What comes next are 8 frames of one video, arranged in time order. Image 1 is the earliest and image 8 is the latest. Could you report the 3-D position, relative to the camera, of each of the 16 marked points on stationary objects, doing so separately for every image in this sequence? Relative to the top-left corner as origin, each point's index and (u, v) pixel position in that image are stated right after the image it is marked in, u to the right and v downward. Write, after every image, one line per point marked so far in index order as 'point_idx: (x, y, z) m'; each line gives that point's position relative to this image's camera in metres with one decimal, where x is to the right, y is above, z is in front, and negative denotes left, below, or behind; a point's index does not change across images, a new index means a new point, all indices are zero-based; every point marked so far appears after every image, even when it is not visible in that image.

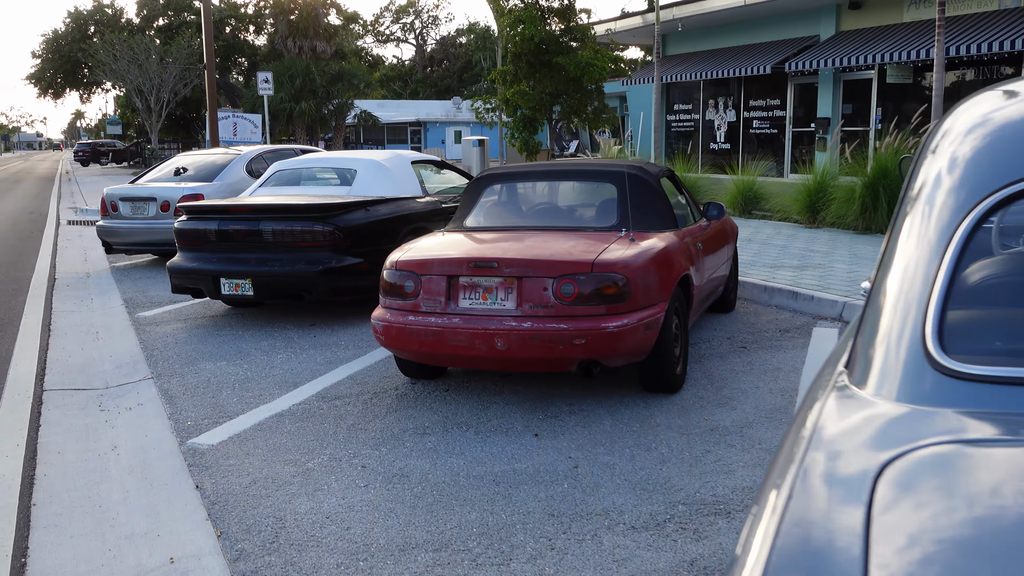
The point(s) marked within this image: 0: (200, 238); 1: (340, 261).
0: (-2.4, +0.4, +7.1) m
1: (-1.3, +0.2, +6.9) m
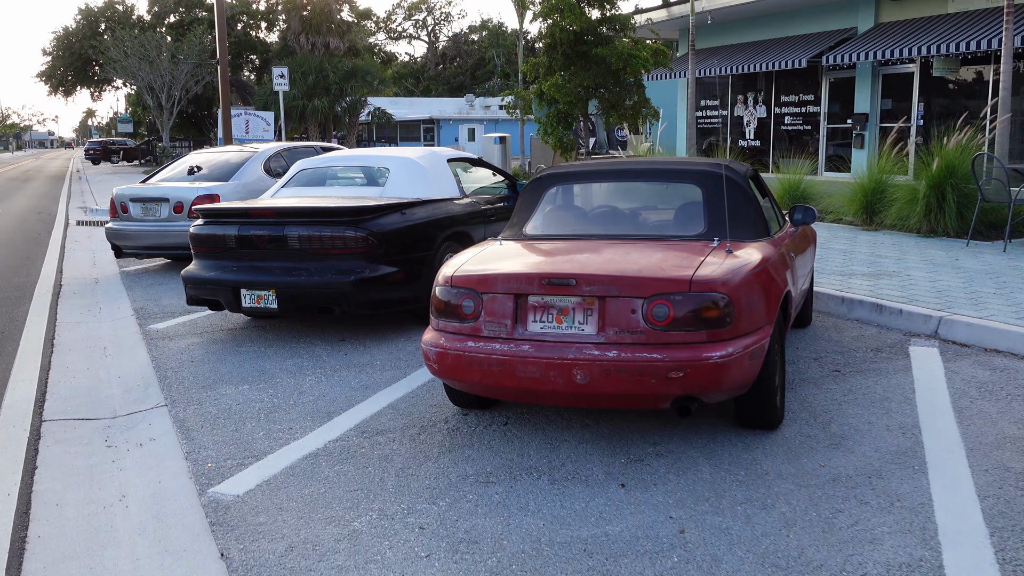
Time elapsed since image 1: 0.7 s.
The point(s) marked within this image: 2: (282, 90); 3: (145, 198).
0: (-2.0, +0.3, +6.4) m
1: (-0.9, +0.1, +6.2) m
2: (-4.4, +3.8, +18.2) m
3: (-4.0, +1.0, +10.3) m
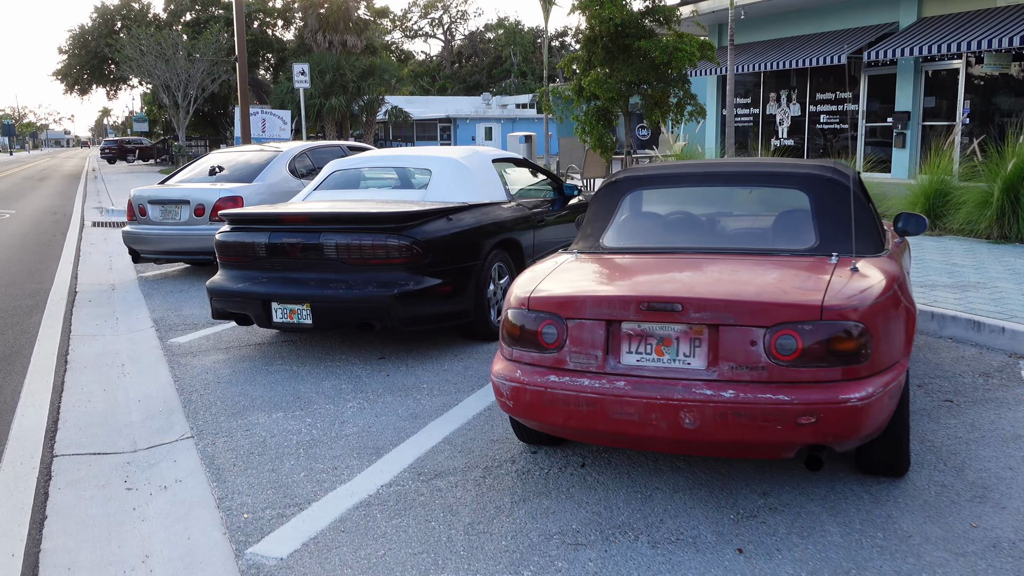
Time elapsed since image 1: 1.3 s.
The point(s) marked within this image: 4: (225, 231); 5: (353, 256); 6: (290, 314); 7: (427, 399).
0: (-1.6, +0.2, +5.9) m
1: (-0.6, 0.0, +5.6) m
2: (-3.9, +3.7, +17.6) m
3: (-3.6, +0.9, +9.7) m
4: (-1.8, +0.4, +6.1) m
5: (-0.9, +0.2, +5.6) m
6: (-1.3, -0.2, +5.7) m
7: (-0.5, -0.6, +5.0) m
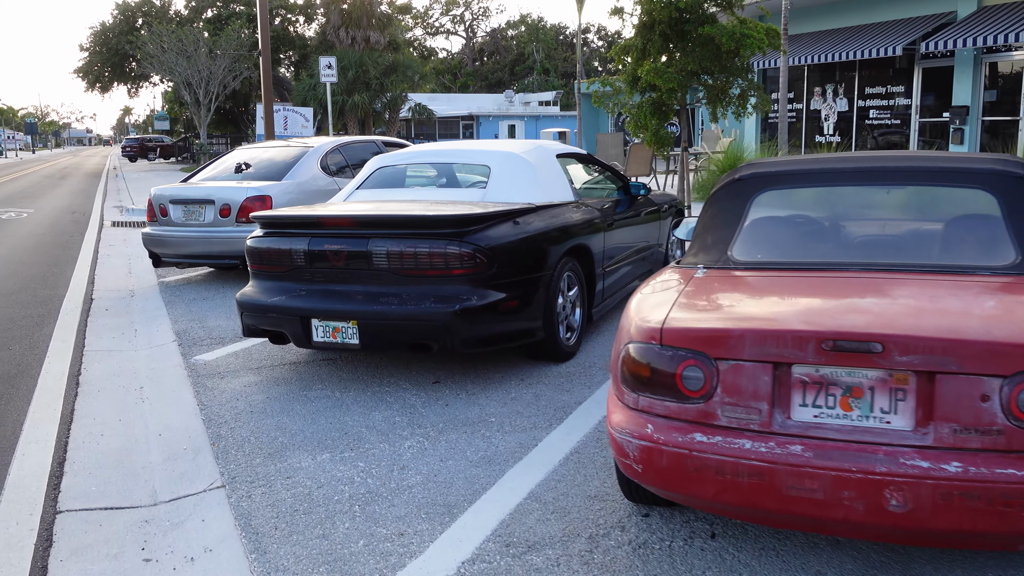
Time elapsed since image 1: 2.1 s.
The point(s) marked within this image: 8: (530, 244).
0: (-1.2, +0.1, +5.1) m
1: (-0.2, 0.0, +4.8) m
2: (-3.2, +3.7, +16.9) m
3: (-3.1, +0.8, +9.0) m
4: (-1.4, +0.3, +5.3) m
5: (-0.5, +0.1, +4.8) m
6: (-0.9, -0.2, +4.9) m
7: (-0.1, -0.7, +4.2) m
8: (+0.1, +0.2, +5.1) m
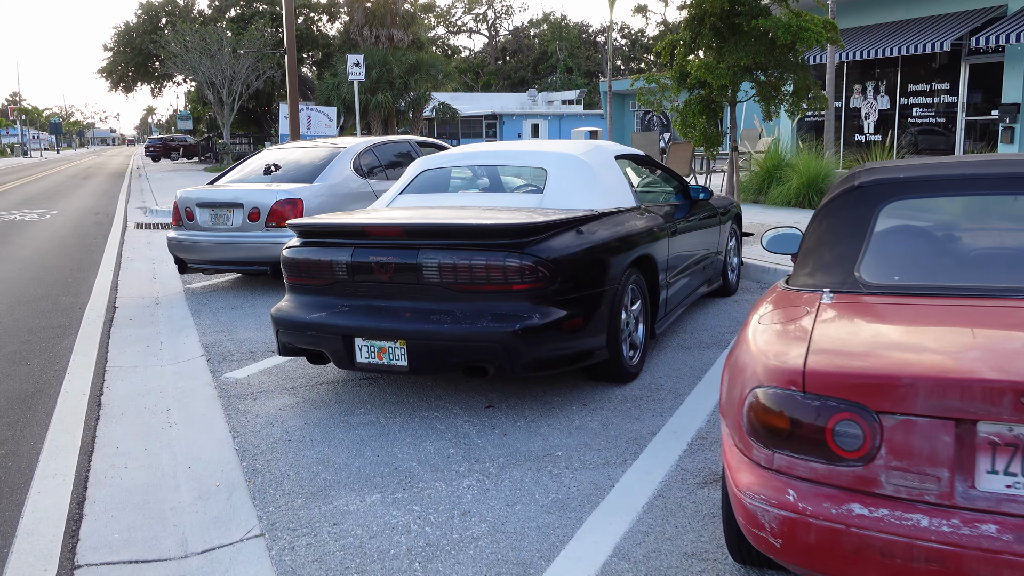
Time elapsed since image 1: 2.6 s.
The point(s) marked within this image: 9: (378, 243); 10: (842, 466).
0: (-0.9, +0.1, +4.7) m
1: (+0.1, -0.1, +4.3) m
2: (-2.7, +3.6, +16.5) m
3: (-2.7, +0.8, +8.6) m
4: (-1.1, +0.2, +4.8) m
5: (-0.2, 0.0, +4.3) m
6: (-0.6, -0.3, +4.5) m
7: (+0.2, -0.7, +3.8) m
8: (+0.4, +0.2, +4.7) m
9: (-0.6, +0.2, +4.5) m
10: (+0.7, -0.4, +2.1) m
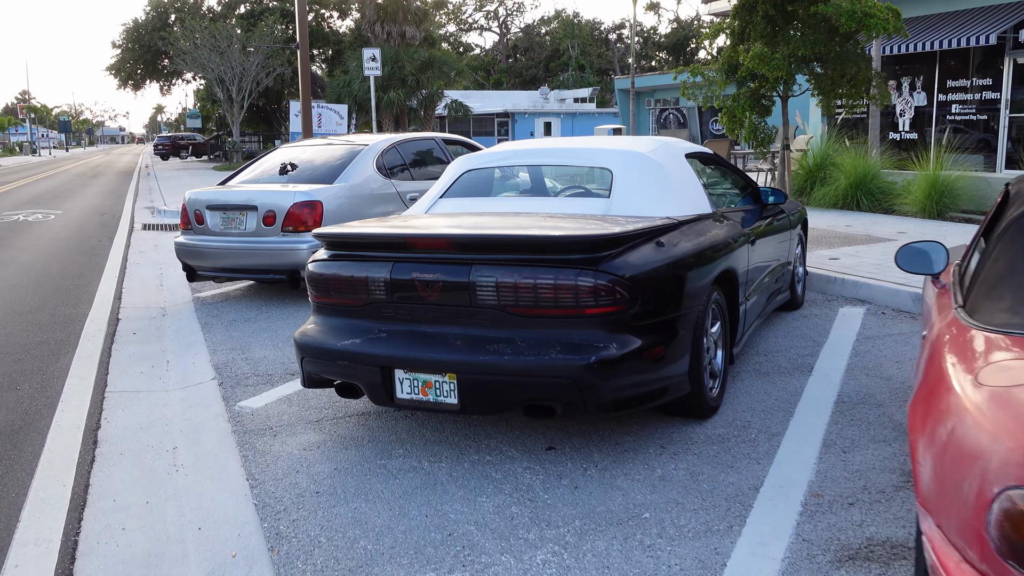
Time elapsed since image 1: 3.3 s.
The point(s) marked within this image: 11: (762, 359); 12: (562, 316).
0: (-0.7, 0.0, +4.0) m
1: (+0.4, -0.2, +3.6) m
2: (-2.3, +3.6, +15.8) m
3: (-2.4, +0.7, +7.9) m
4: (-0.8, +0.1, +4.1) m
5: (0.0, -0.1, +3.6) m
6: (-0.4, -0.4, +3.8) m
7: (+0.5, -0.8, +3.1) m
8: (+0.7, +0.1, +3.9) m
9: (-0.4, +0.1, +3.8) m
10: (+1.0, -0.5, +1.4) m
11: (+1.4, -0.4, +5.3) m
12: (+0.2, -0.1, +3.6) m
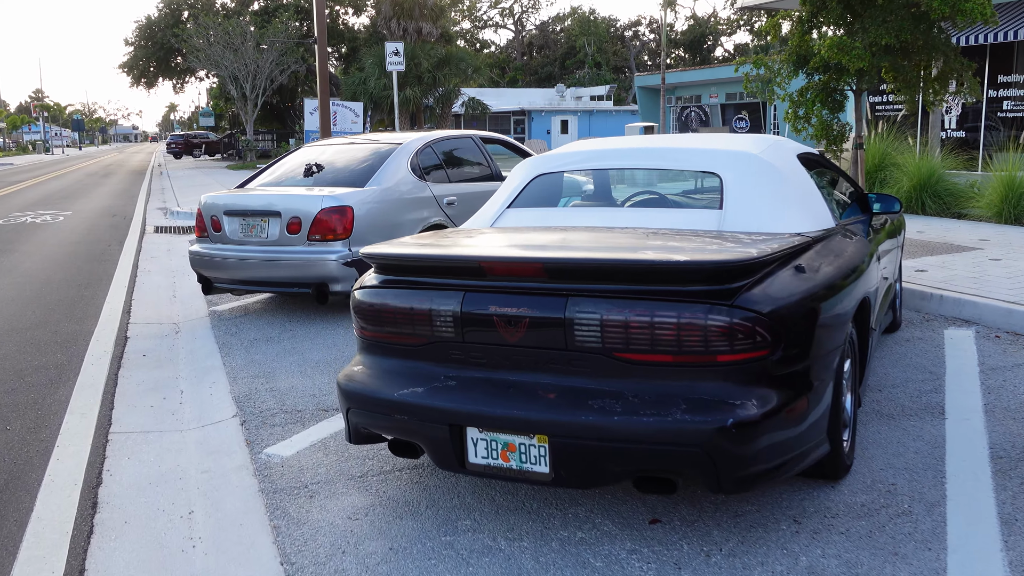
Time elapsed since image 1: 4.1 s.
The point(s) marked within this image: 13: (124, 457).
0: (-0.3, -0.1, +3.2) m
1: (+0.7, -0.3, +2.8) m
2: (-1.8, +3.5, +15.0) m
3: (-2.0, +0.6, +7.2) m
4: (-0.5, 0.0, +3.4) m
5: (+0.4, -0.2, +2.8) m
6: (0.0, -0.5, +3.0) m
7: (+0.8, -1.0, +2.3) m
8: (+1.0, 0.0, +3.1) m
9: (0.0, 0.0, +3.0) m
10: (+1.3, -0.6, +0.6) m
11: (+1.8, -0.5, +4.5) m
12: (+0.5, -0.2, +2.8) m
13: (-1.7, -0.7, +4.2) m
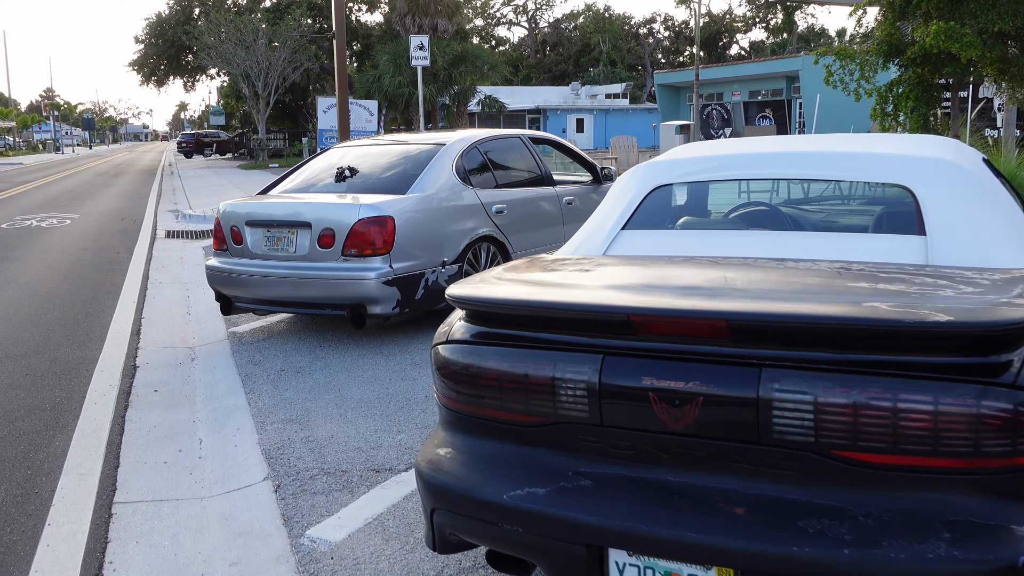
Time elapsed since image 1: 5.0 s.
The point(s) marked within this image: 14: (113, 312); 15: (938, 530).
0: (0.0, -0.3, +2.3) m
1: (+1.1, -0.5, +2.0) m
2: (-1.3, +3.3, +14.1) m
3: (-1.6, +0.4, +6.3) m
4: (-0.1, -0.1, +2.5) m
5: (+0.7, -0.3, +2.0) m
6: (+0.3, -0.7, +2.1) m
7: (+1.2, -1.1, +1.4) m
8: (+1.4, -0.2, +2.3) m
9: (+0.3, -0.1, +2.2) m
10: (+1.6, -0.8, -0.3) m
11: (+2.1, -0.7, +3.6) m
12: (+0.9, -0.4, +1.9) m
13: (-1.3, -0.9, +3.3) m
14: (-3.2, -0.2, +7.7) m
15: (+0.9, -0.5, +1.9) m
